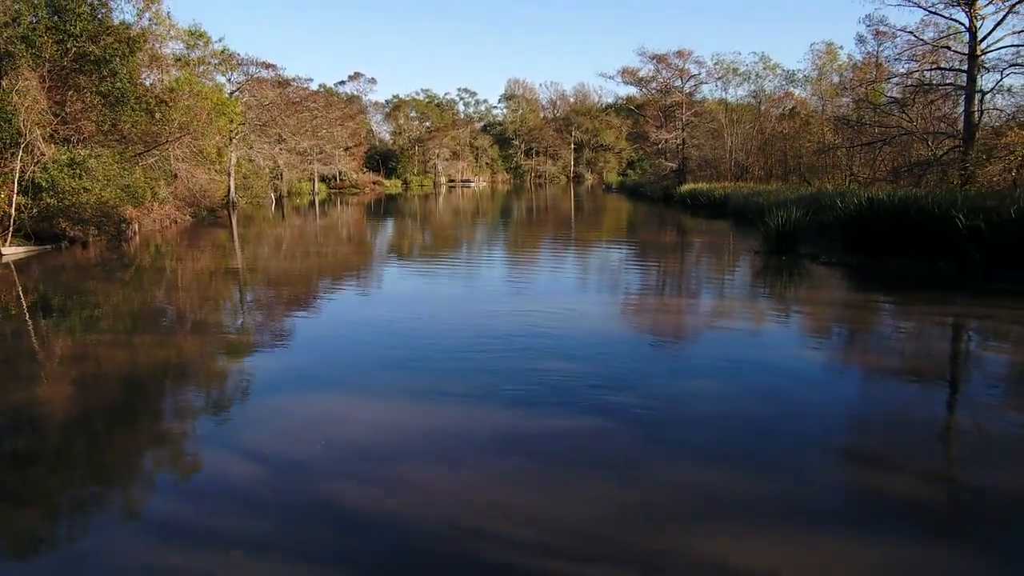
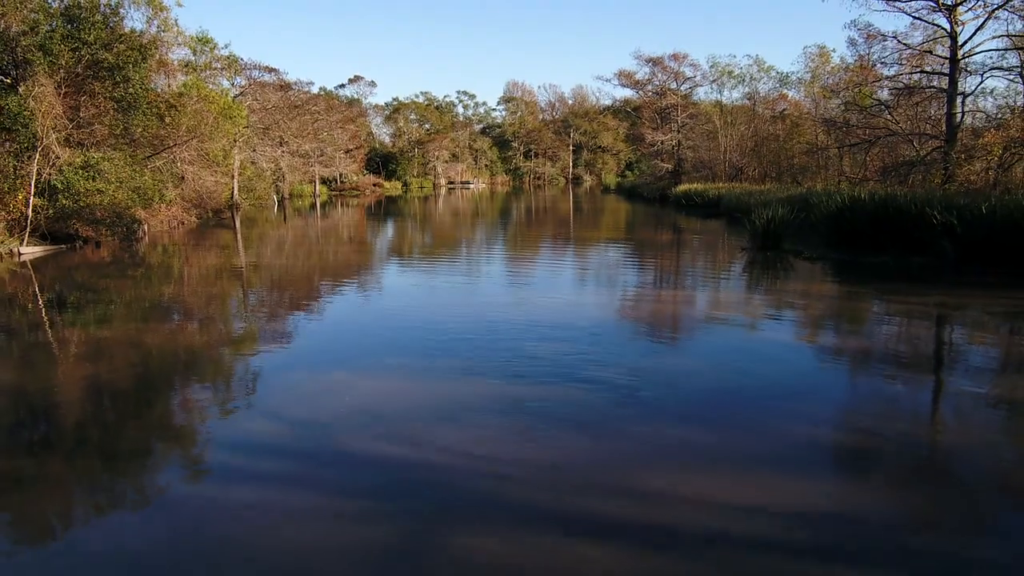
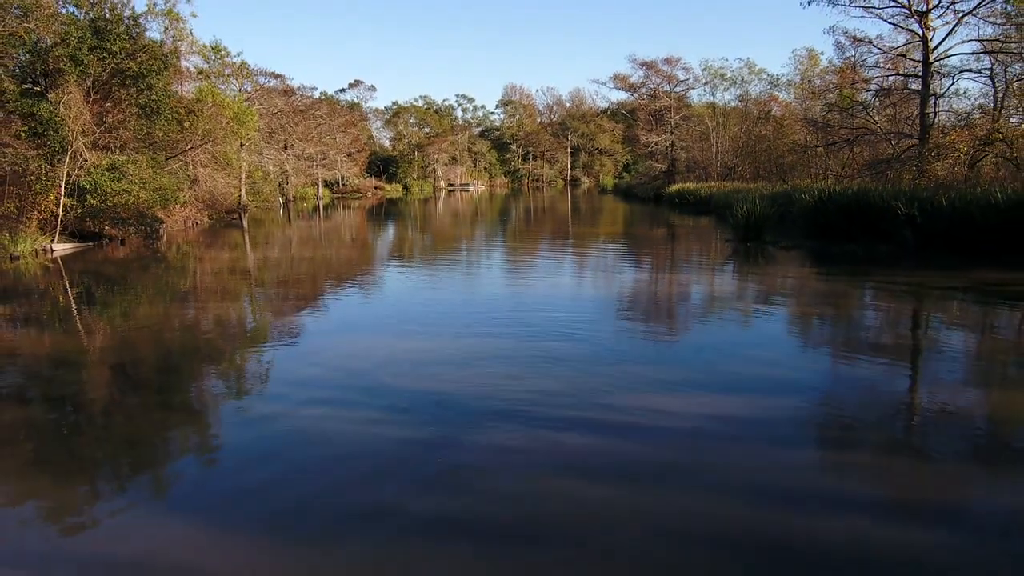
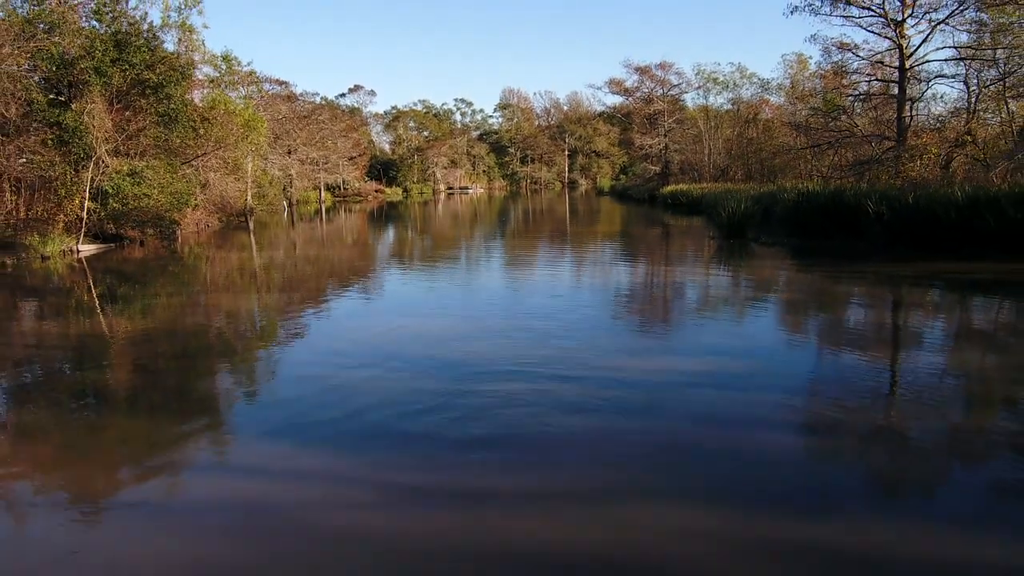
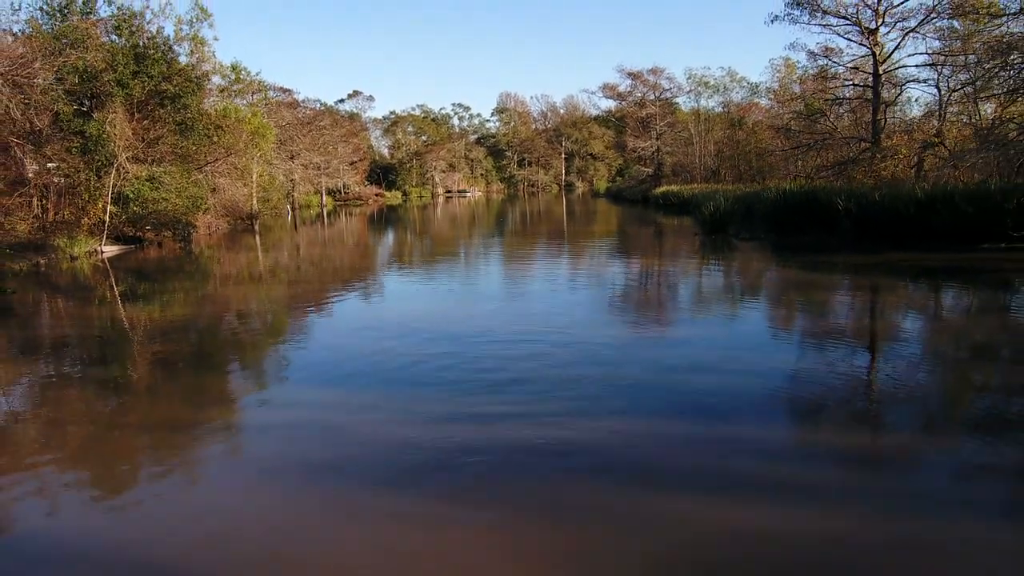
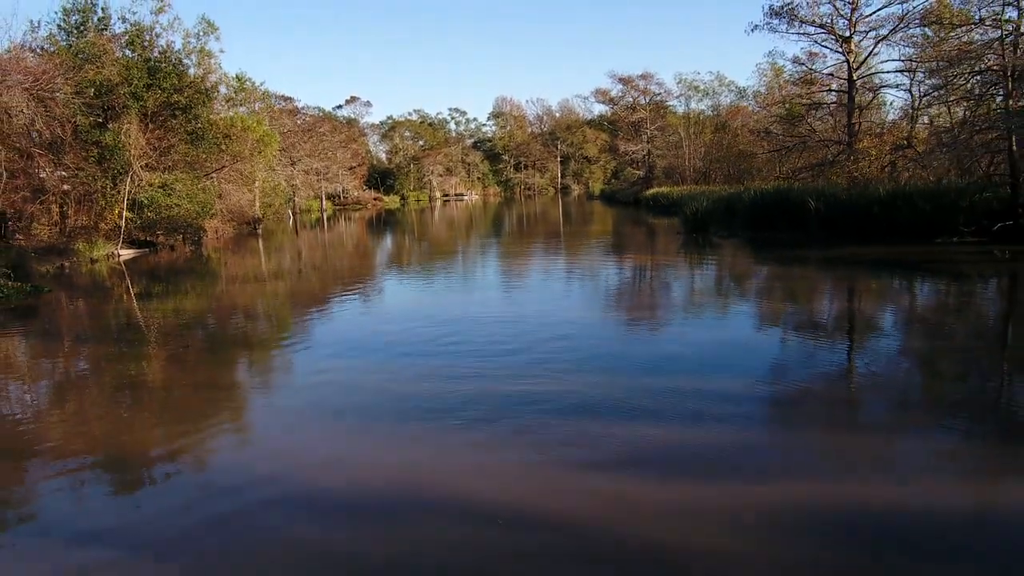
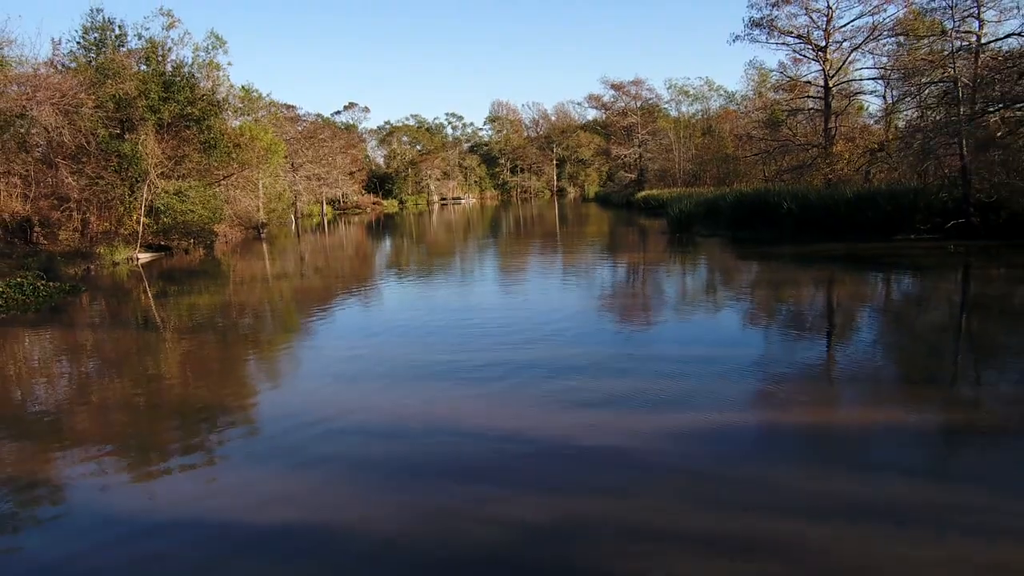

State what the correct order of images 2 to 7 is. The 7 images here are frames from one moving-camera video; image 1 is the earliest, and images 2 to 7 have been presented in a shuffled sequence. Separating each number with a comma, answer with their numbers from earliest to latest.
2, 3, 4, 5, 6, 7
